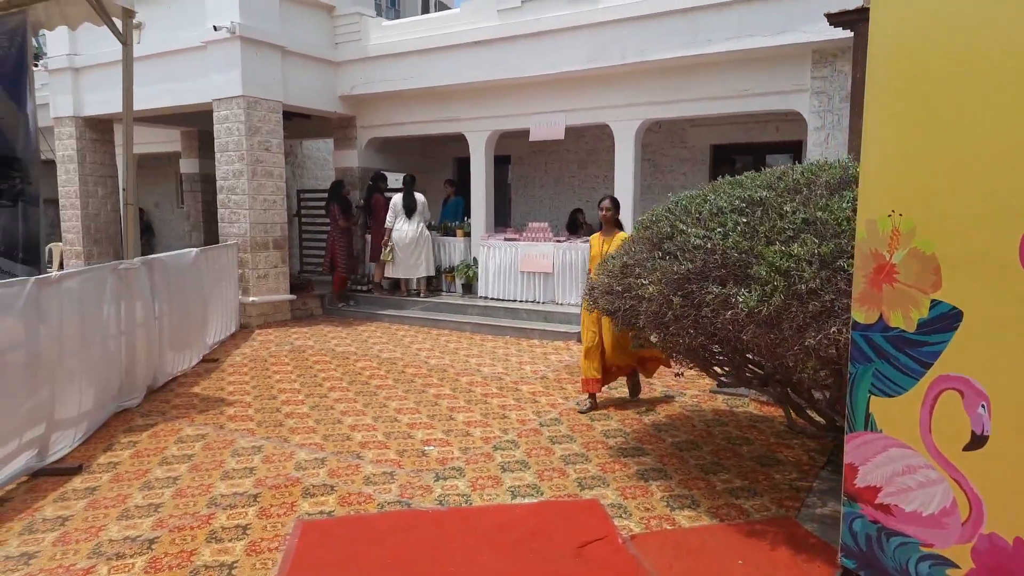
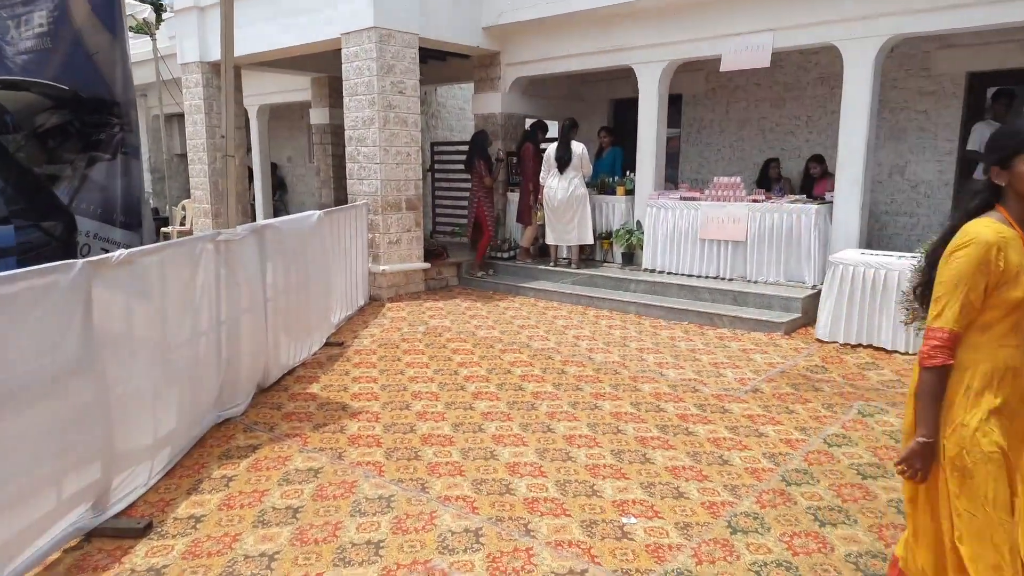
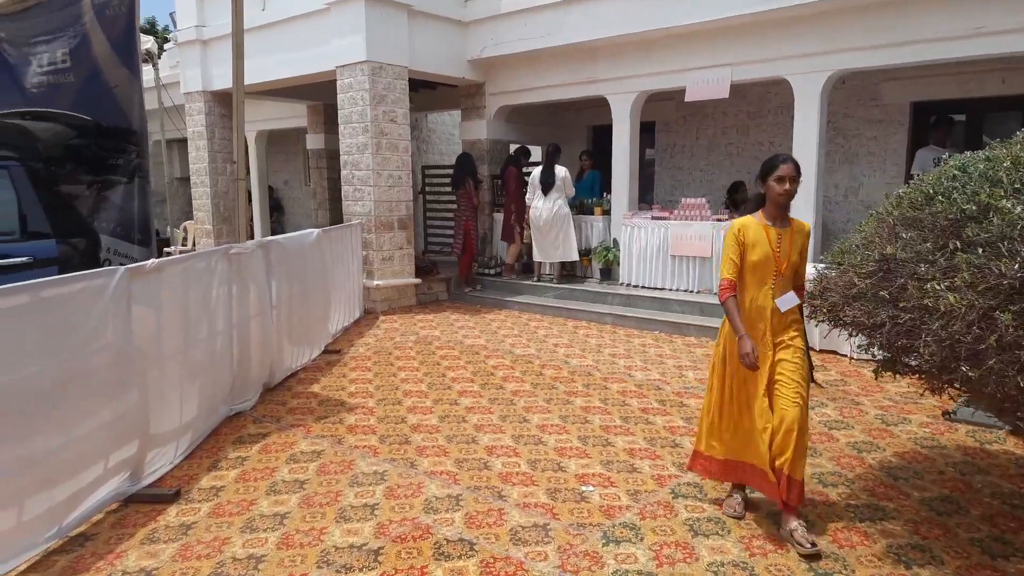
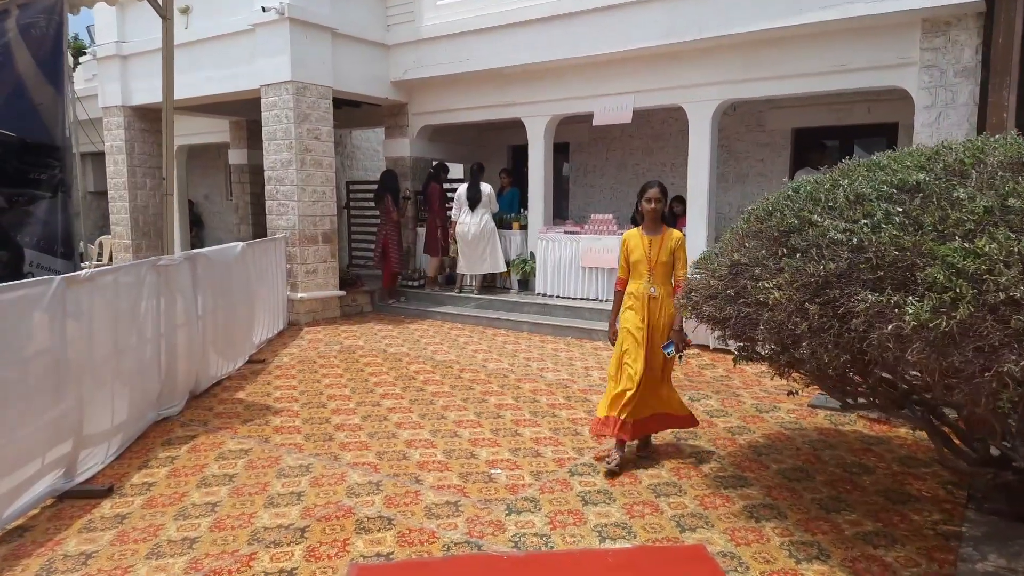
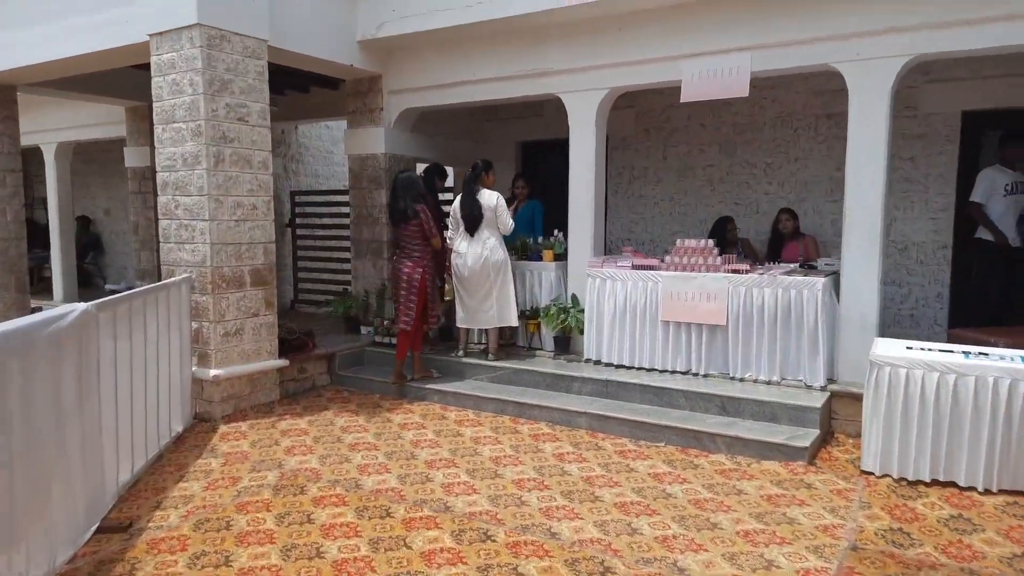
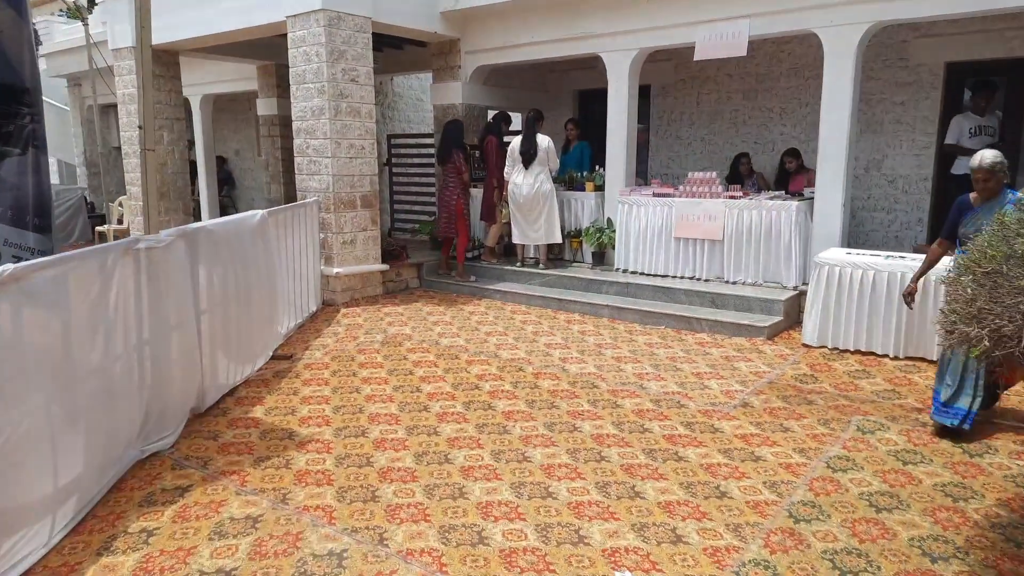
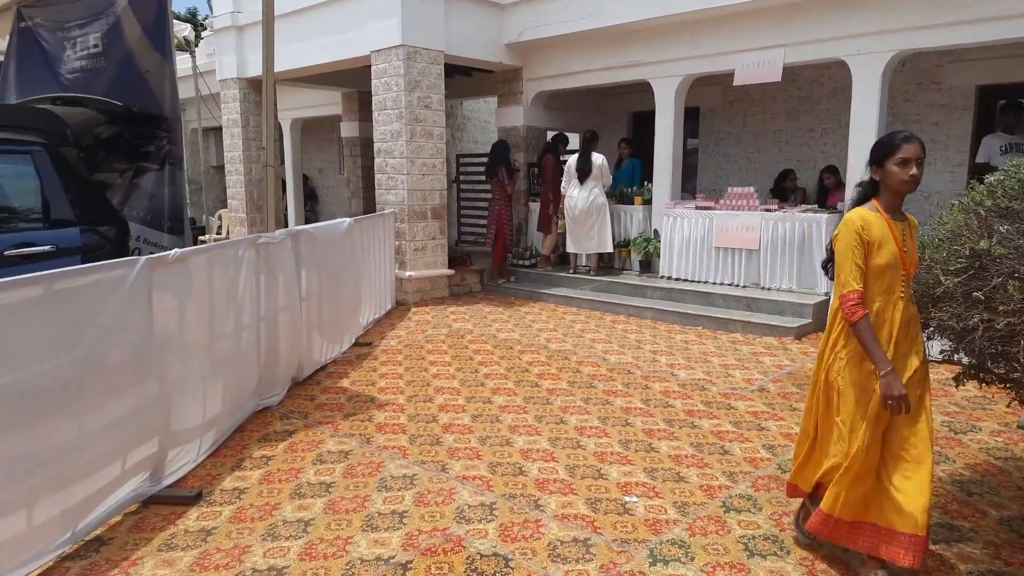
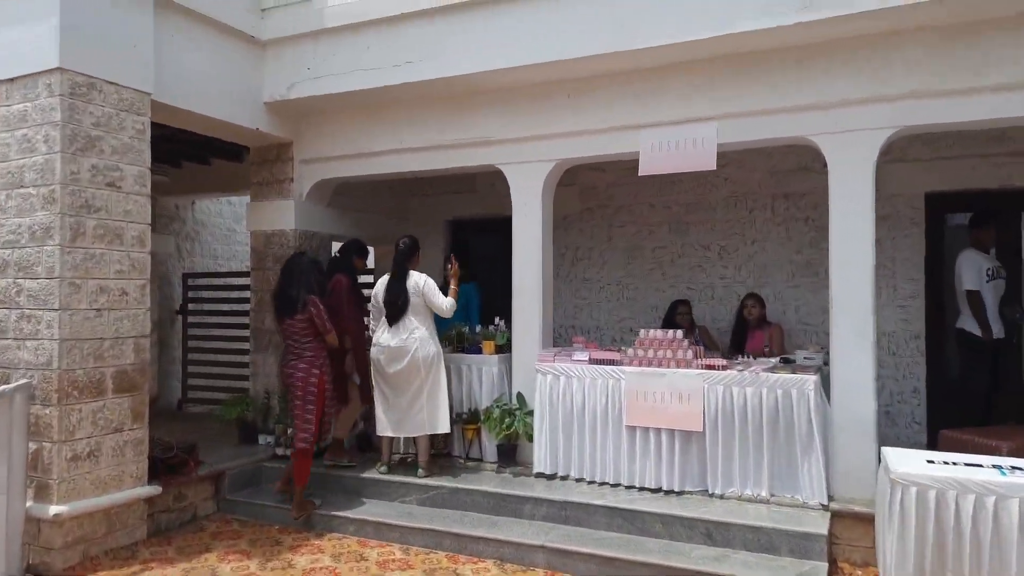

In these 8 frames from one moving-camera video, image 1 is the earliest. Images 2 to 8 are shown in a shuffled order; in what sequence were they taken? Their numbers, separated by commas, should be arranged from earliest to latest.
4, 3, 7, 2, 6, 5, 8
